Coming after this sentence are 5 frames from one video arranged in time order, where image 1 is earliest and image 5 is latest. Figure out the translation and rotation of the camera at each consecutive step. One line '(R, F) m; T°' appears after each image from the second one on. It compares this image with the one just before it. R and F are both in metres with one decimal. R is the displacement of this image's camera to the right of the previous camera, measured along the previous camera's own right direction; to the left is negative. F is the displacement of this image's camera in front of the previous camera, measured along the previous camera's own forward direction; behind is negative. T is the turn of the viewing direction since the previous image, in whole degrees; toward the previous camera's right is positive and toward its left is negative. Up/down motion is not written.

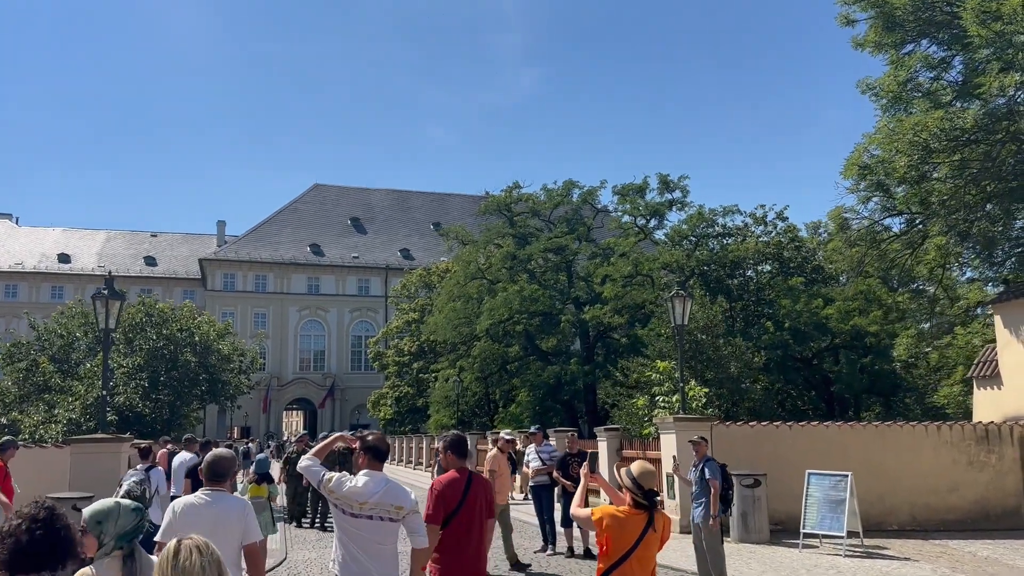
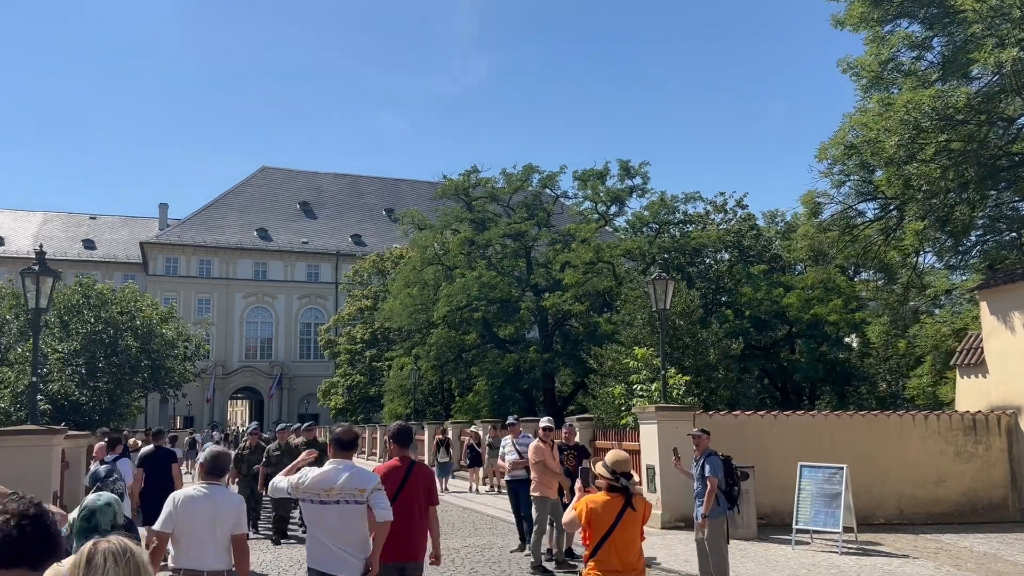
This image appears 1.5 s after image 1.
(-0.4, +1.1) m; +3°
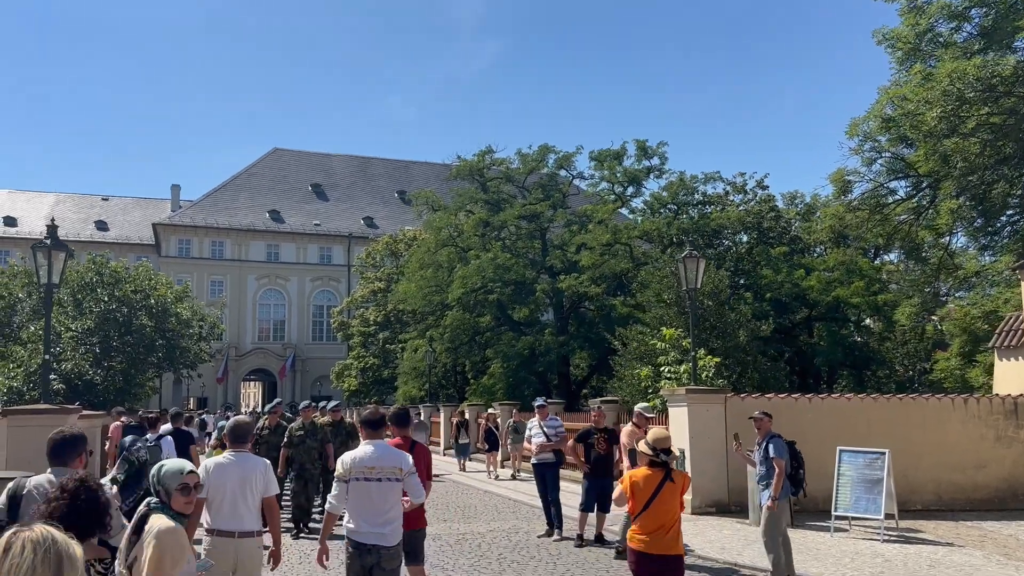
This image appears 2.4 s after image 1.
(-0.3, +0.5) m; -1°
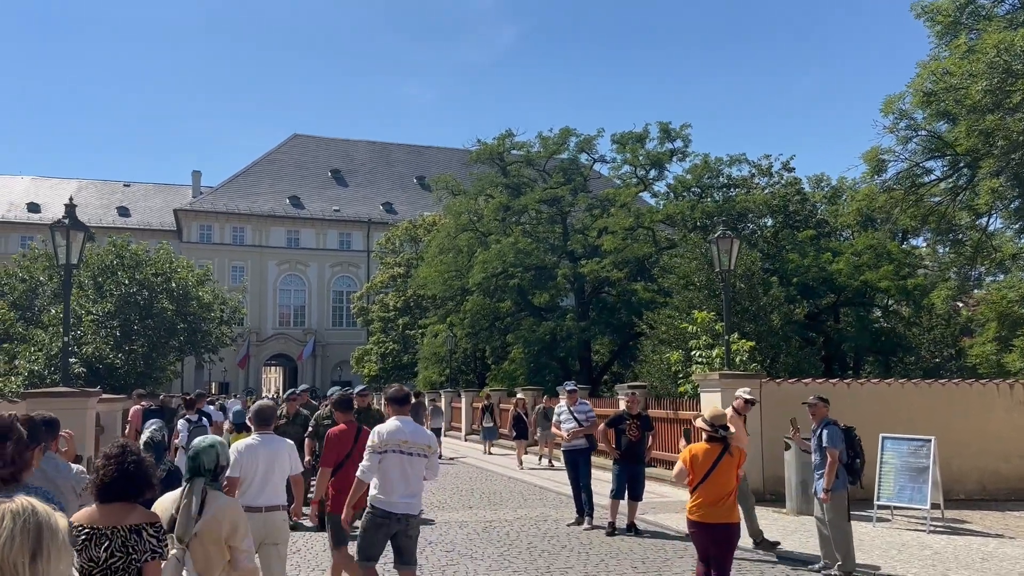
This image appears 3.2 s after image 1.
(-0.2, +0.4) m; -1°
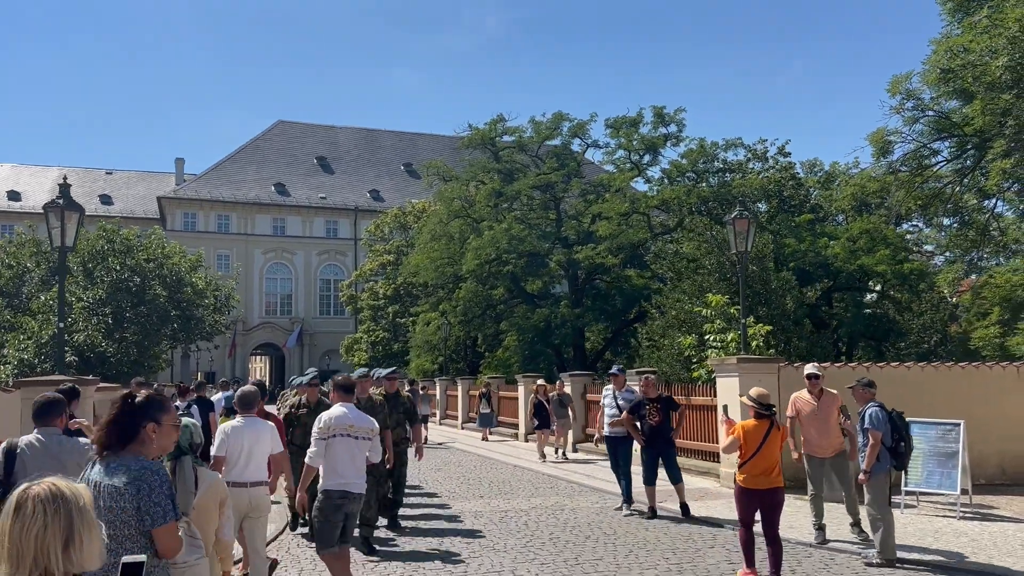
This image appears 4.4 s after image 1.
(-0.4, +0.5) m; +1°
